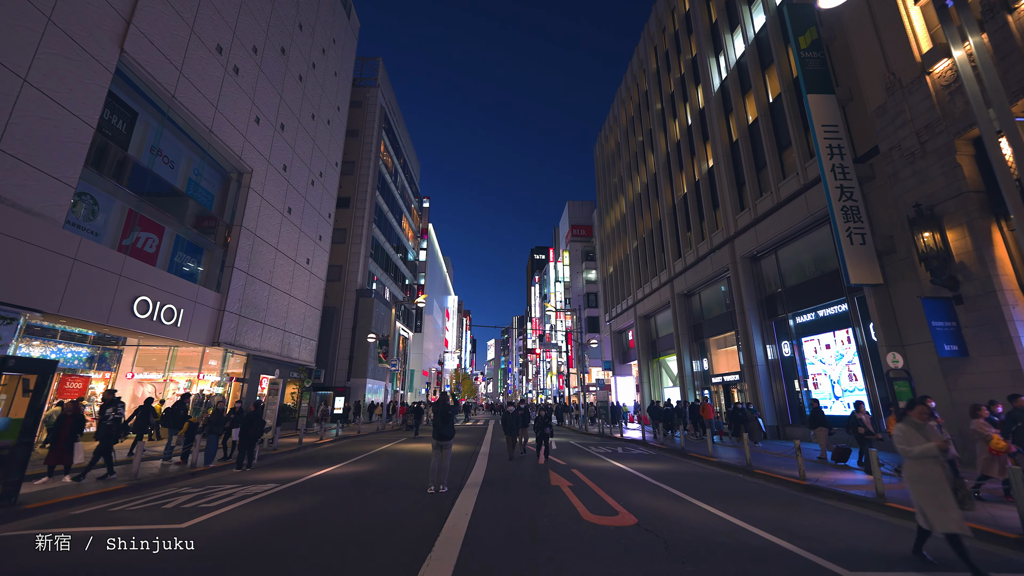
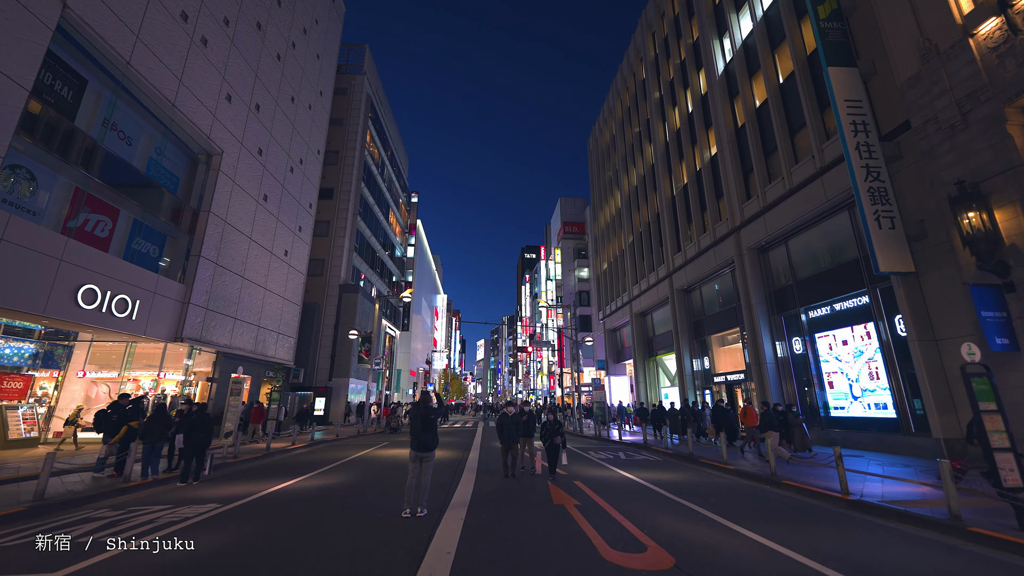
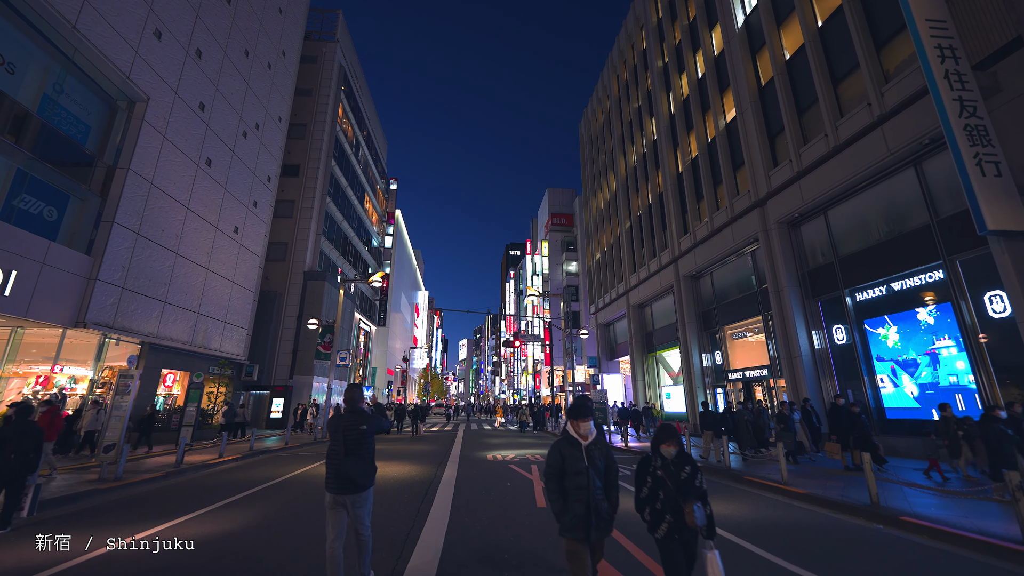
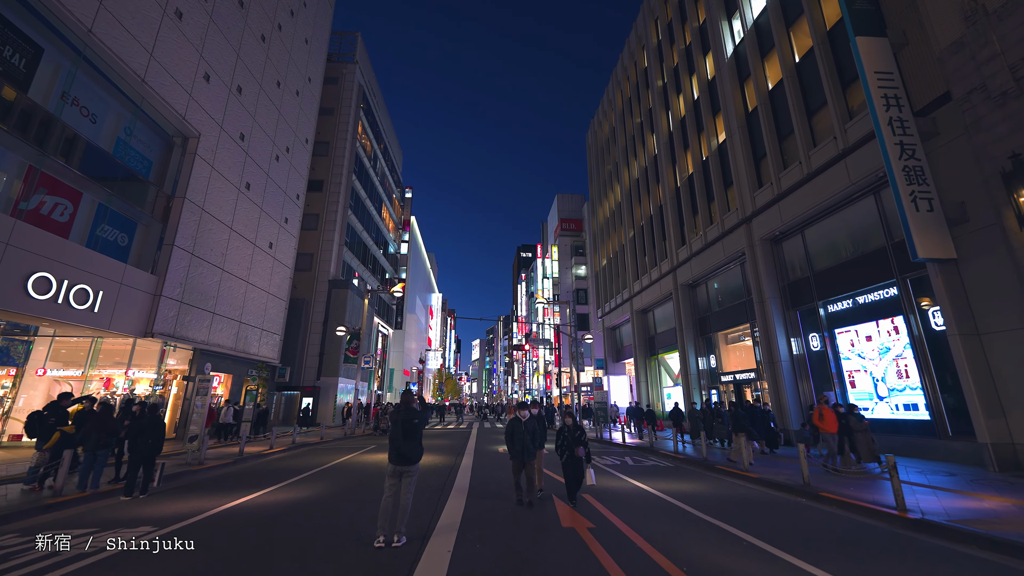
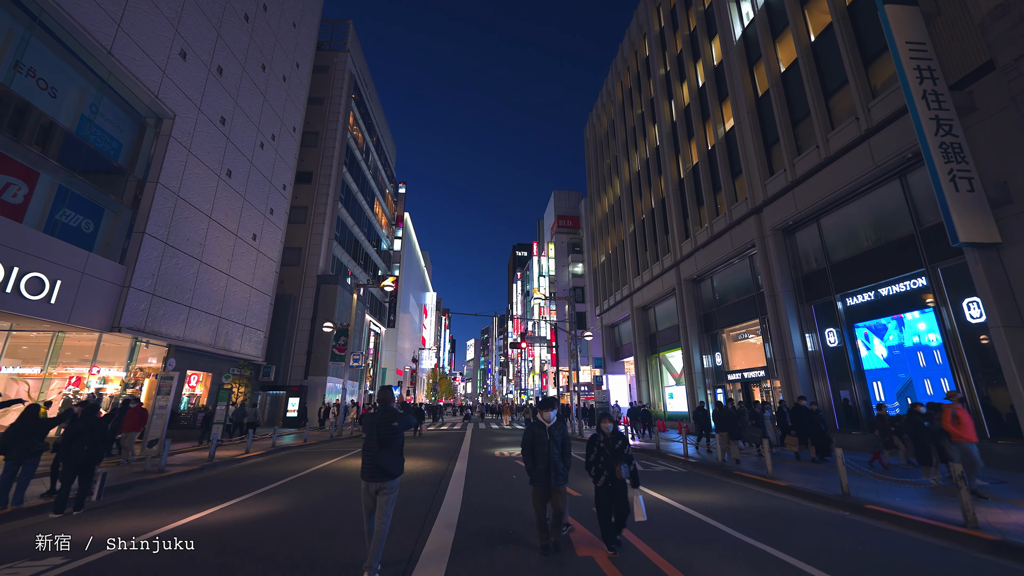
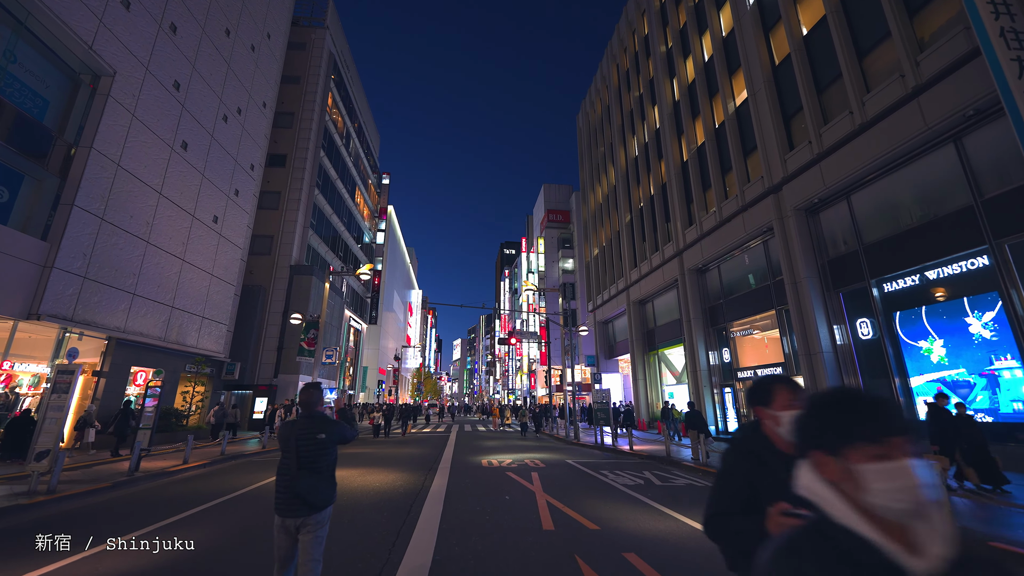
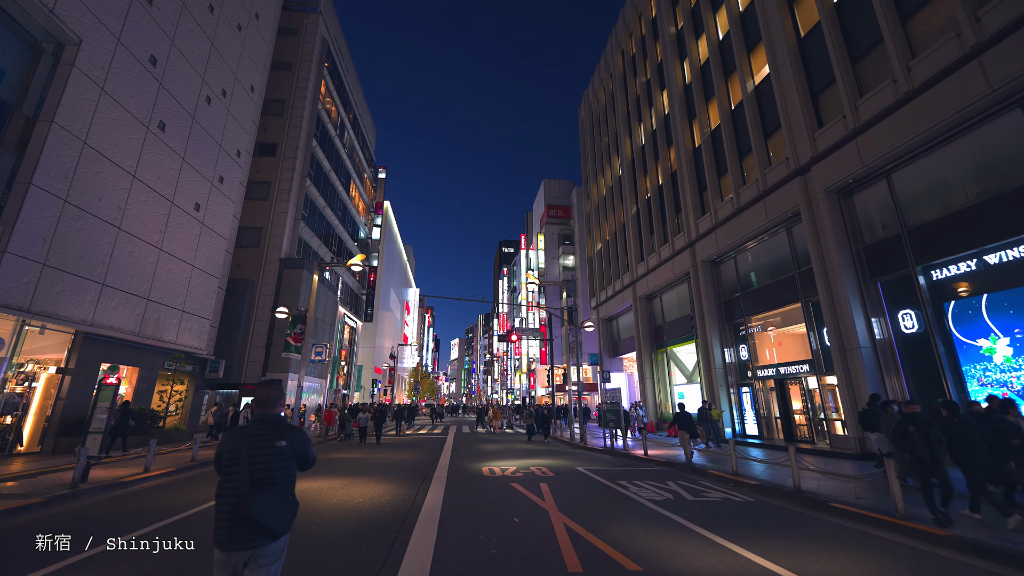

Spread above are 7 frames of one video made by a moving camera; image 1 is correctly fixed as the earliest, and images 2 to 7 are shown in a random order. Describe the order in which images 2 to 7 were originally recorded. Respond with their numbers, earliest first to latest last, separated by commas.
2, 4, 5, 3, 6, 7
